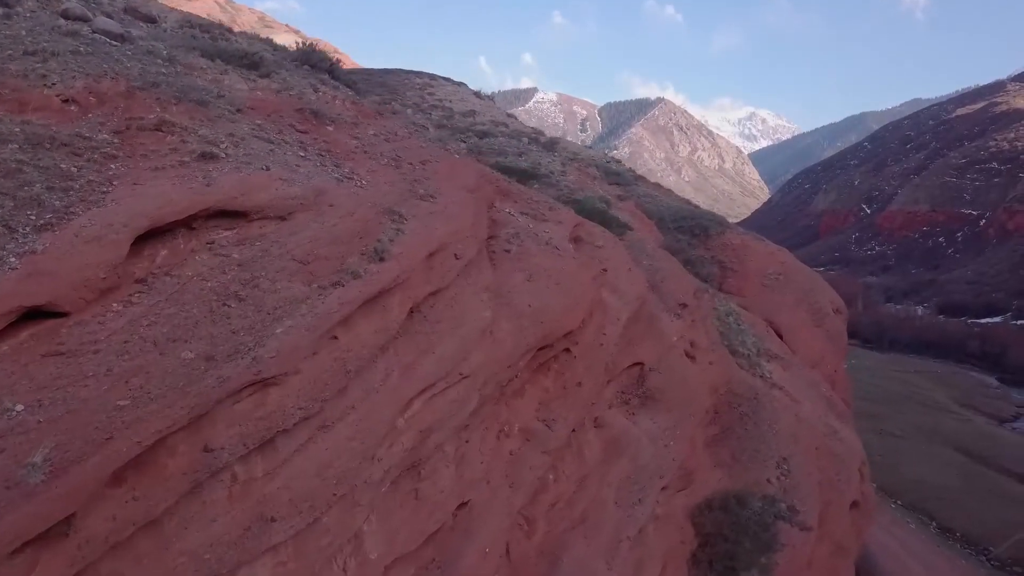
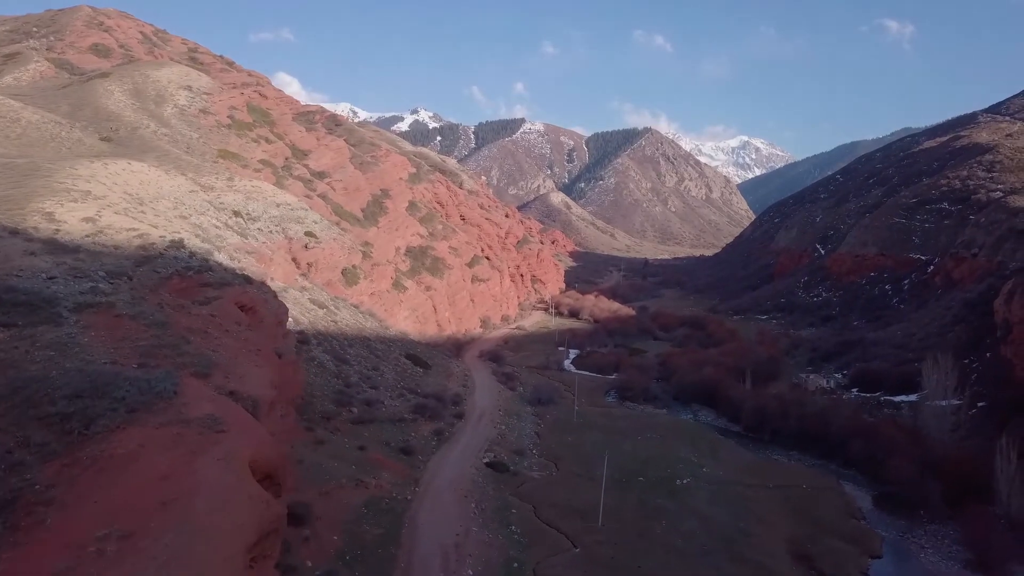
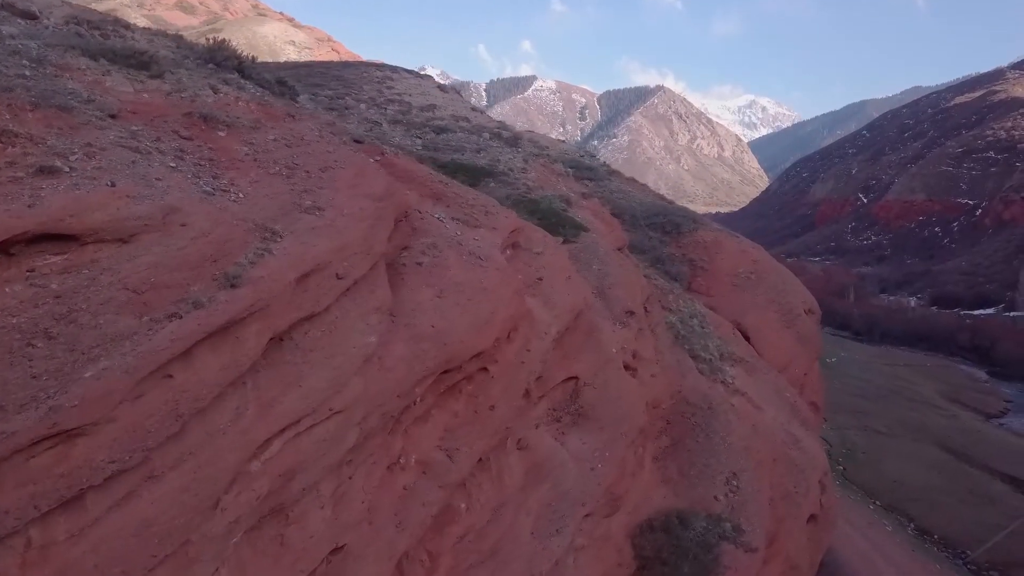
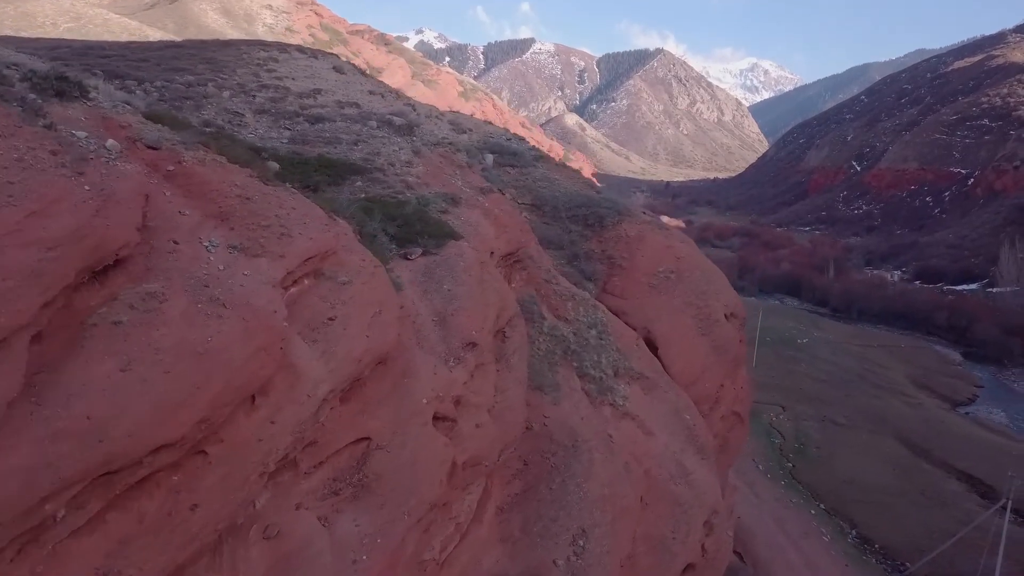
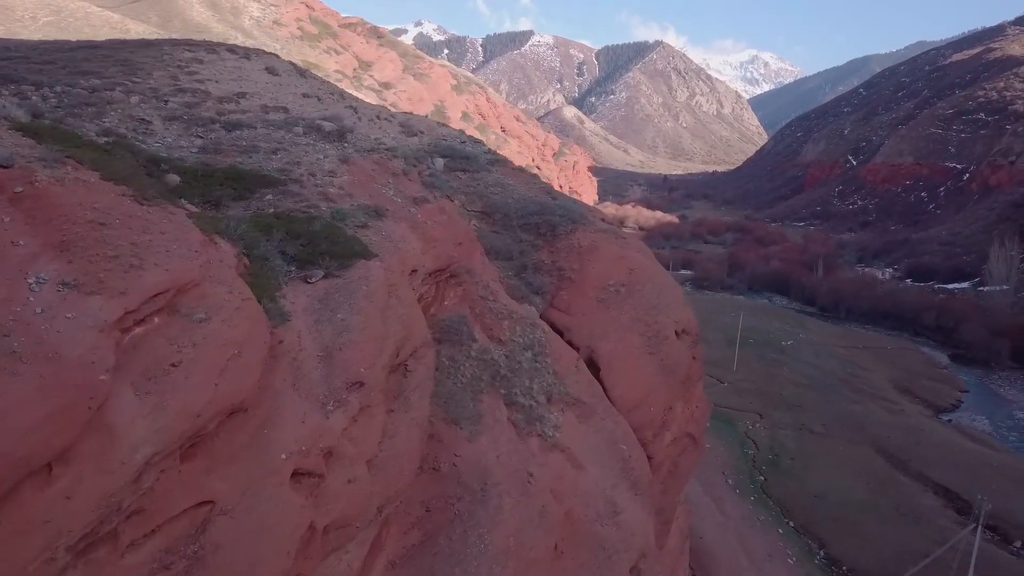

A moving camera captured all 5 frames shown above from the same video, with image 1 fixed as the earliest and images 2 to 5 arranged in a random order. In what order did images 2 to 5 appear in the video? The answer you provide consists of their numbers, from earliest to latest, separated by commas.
3, 4, 5, 2
